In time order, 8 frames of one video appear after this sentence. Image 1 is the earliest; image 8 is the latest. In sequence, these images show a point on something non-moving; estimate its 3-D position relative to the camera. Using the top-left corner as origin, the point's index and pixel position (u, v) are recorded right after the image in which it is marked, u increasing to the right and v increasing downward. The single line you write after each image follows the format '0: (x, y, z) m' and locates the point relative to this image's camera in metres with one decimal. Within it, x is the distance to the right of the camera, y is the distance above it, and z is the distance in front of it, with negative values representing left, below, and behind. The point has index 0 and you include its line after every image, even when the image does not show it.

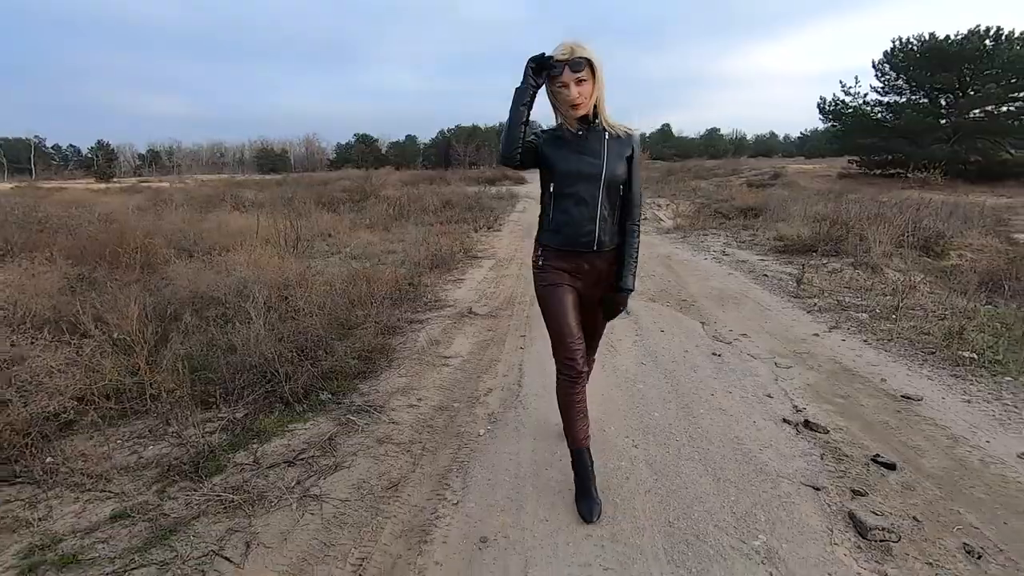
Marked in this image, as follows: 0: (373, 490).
0: (-0.7, -1.0, +2.7) m
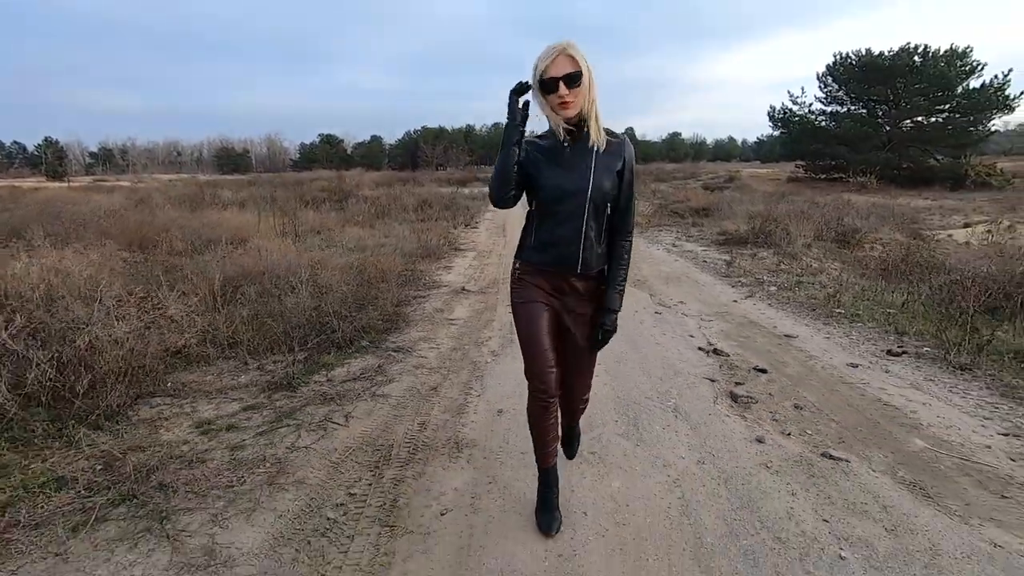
0: (-0.7, -0.8, +4.0) m
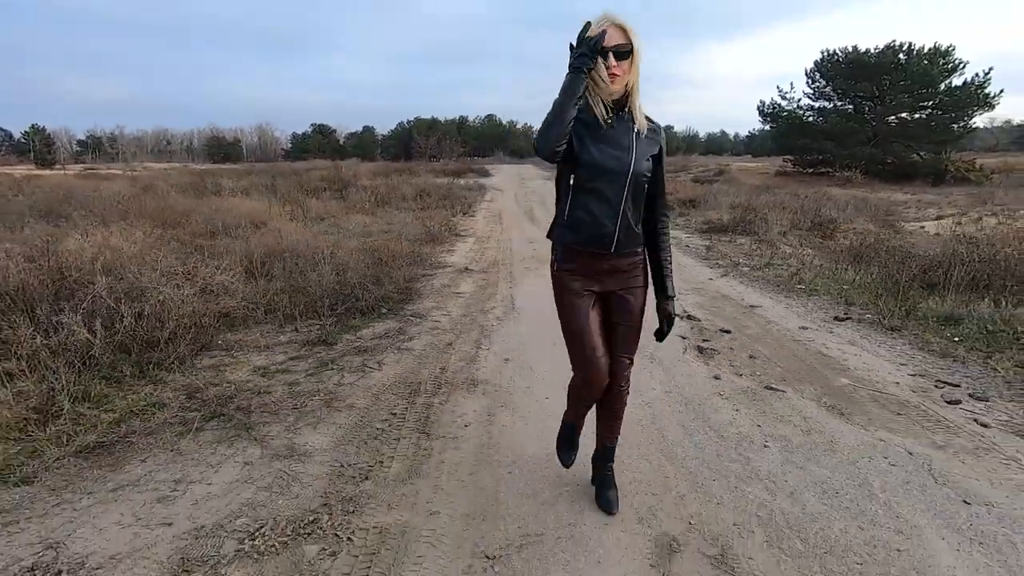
0: (-0.7, -0.5, +4.7) m
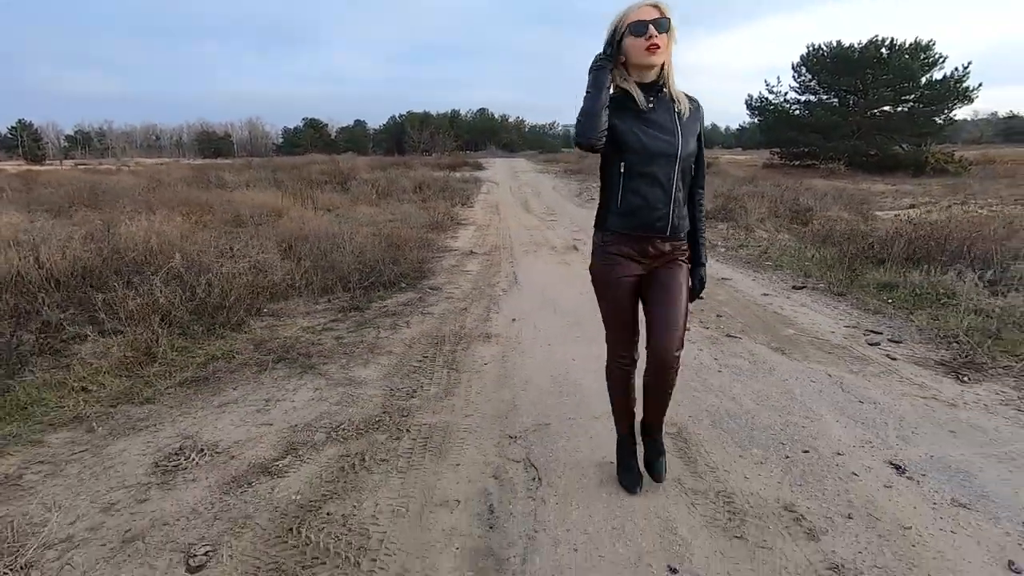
0: (-0.6, -0.2, +5.5) m
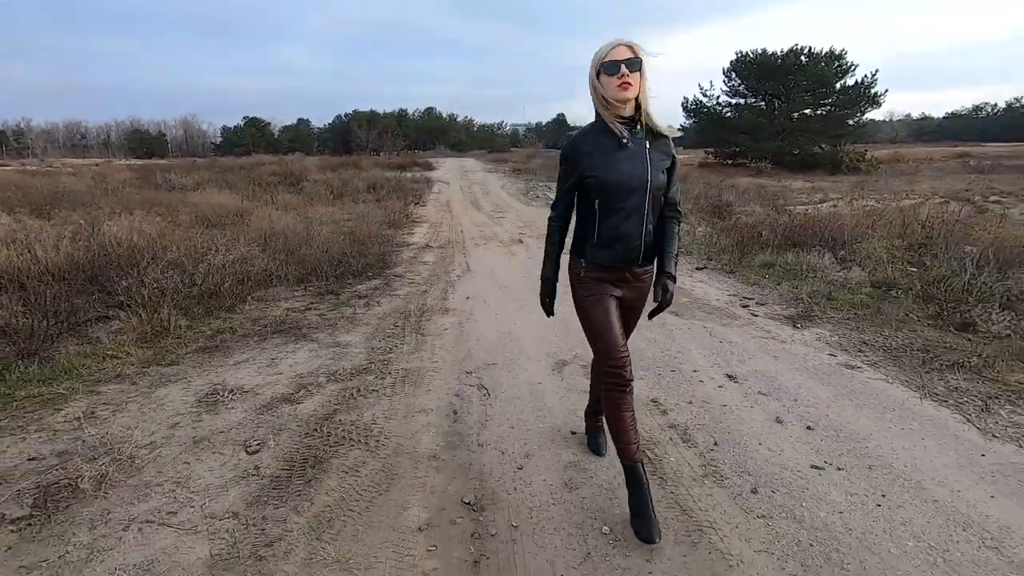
0: (-1.2, -0.1, +6.5) m
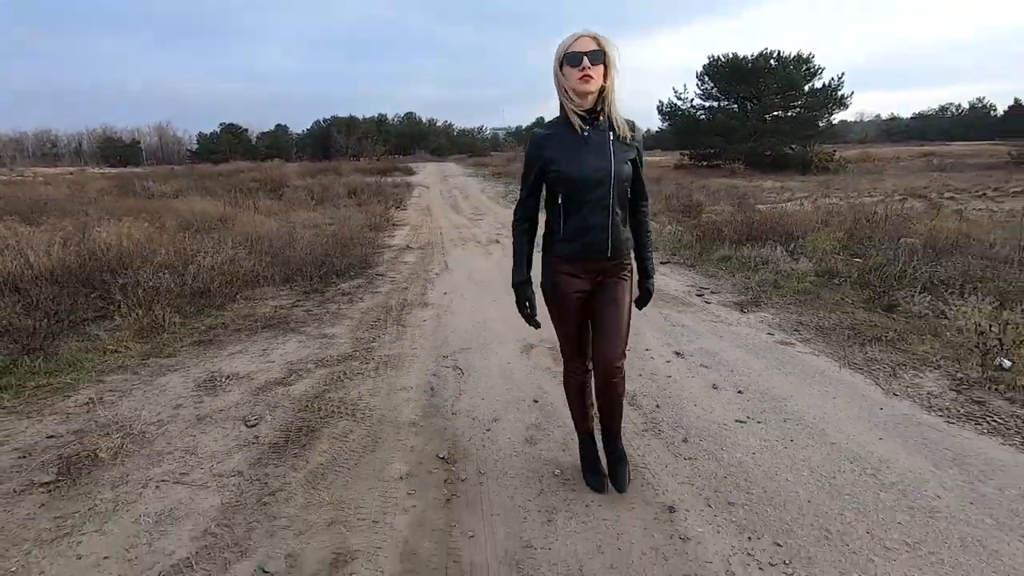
0: (-1.5, 0.0, +6.9) m
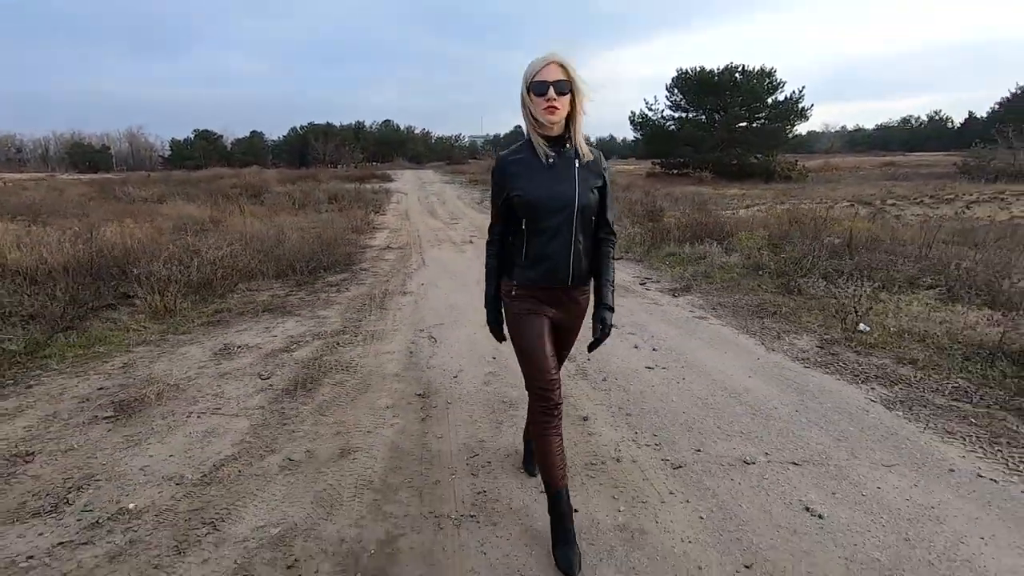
0: (-1.9, +0.1, +7.8) m
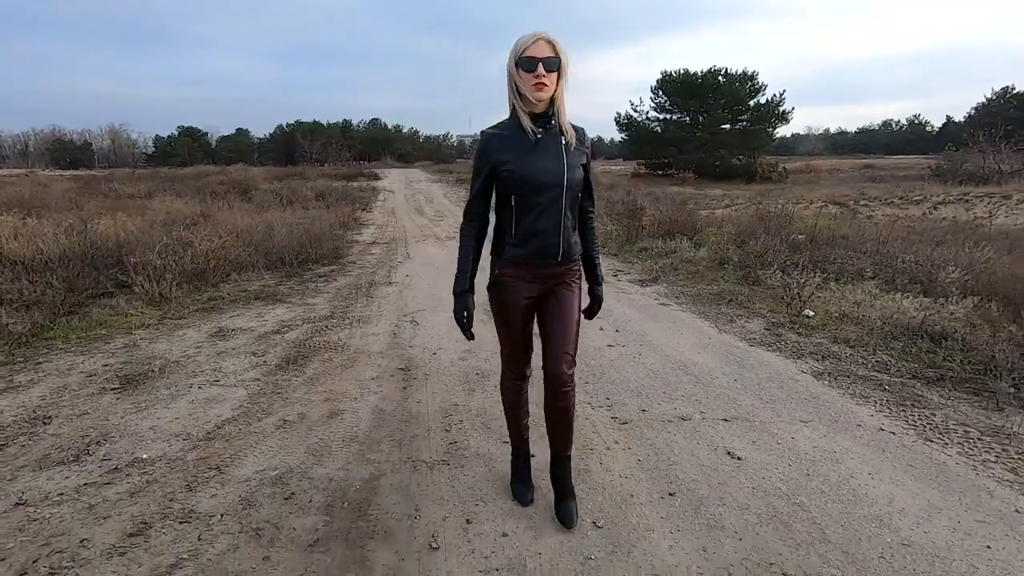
0: (-2.2, +0.2, +8.1) m
